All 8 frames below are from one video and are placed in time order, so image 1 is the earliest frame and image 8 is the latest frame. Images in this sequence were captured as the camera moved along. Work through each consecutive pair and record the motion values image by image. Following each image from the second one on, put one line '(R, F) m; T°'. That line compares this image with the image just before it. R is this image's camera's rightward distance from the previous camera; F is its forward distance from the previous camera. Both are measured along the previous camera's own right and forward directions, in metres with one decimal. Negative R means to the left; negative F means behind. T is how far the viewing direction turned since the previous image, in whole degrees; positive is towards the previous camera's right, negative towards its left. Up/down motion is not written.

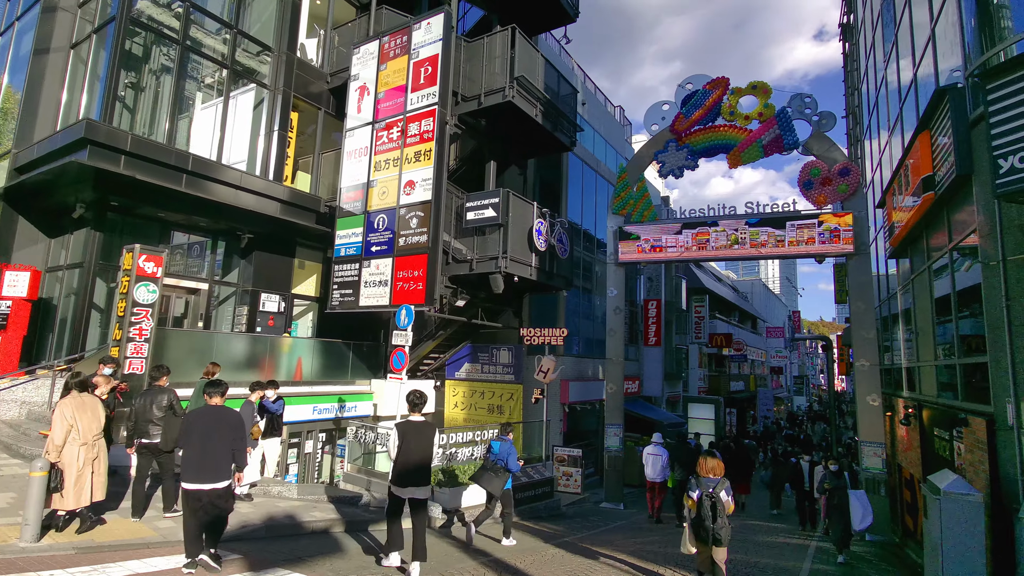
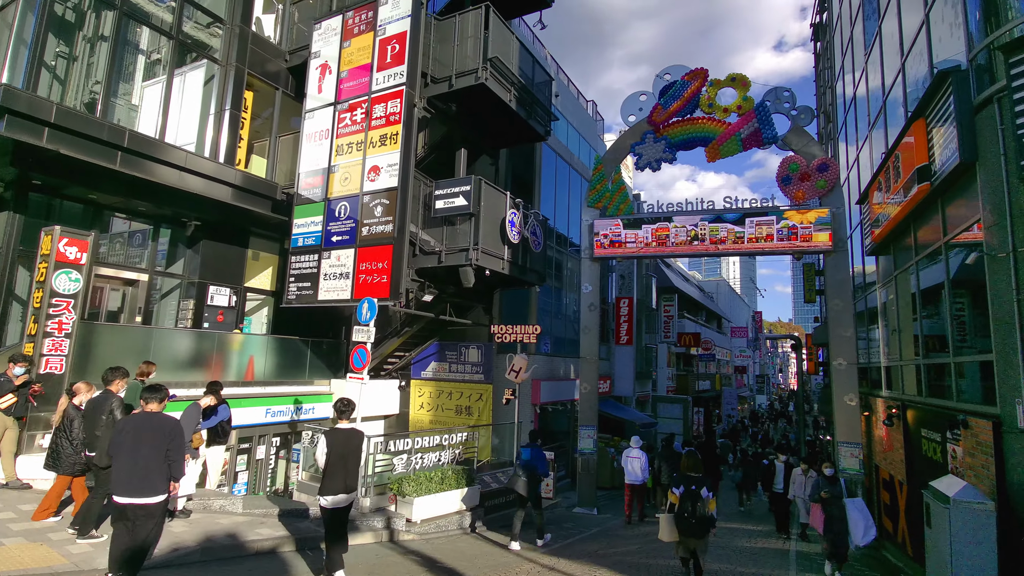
(-0.1, +0.8) m; +4°
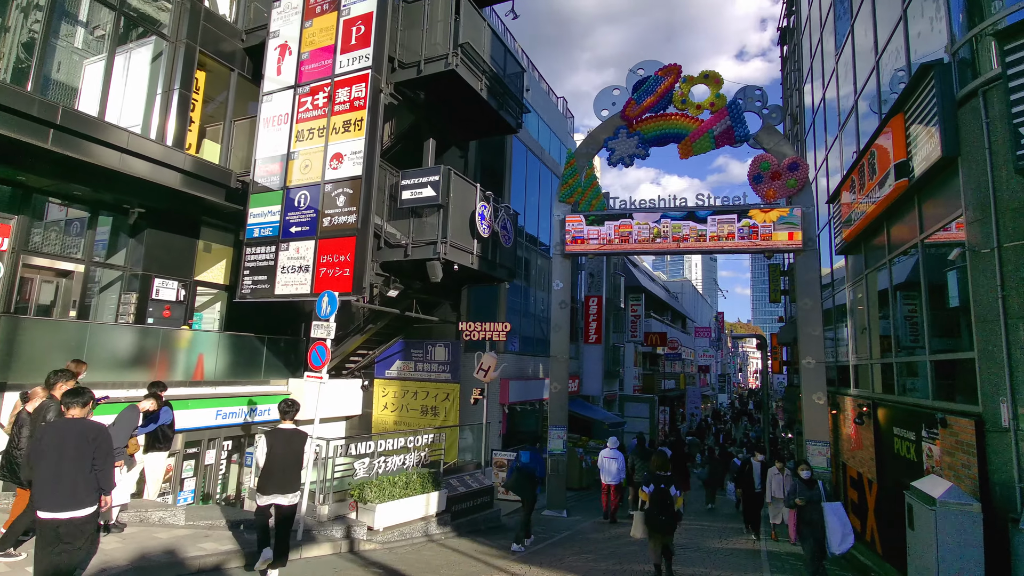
(-0.1, +0.5) m; +4°
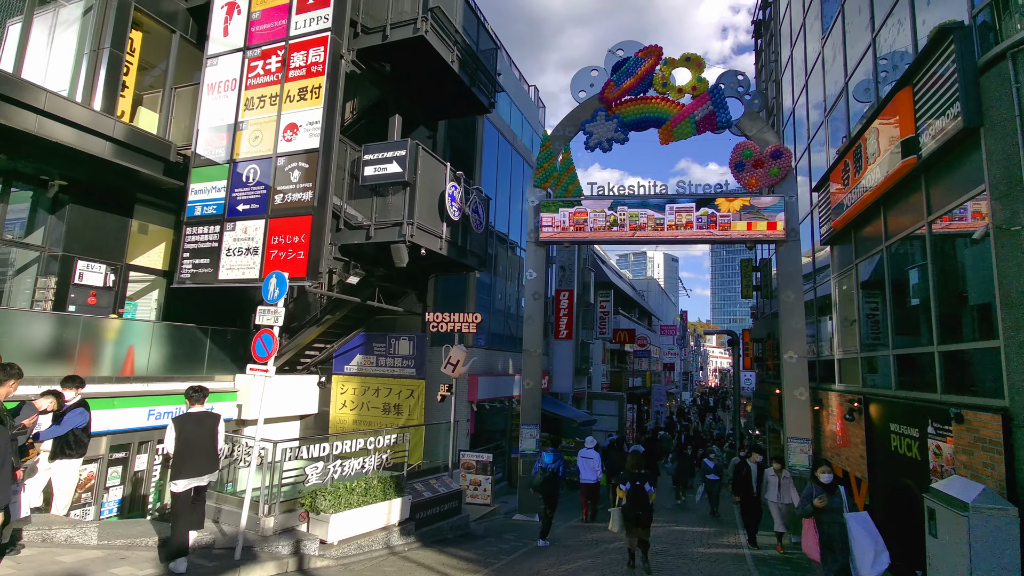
(-0.2, +0.9) m; +4°
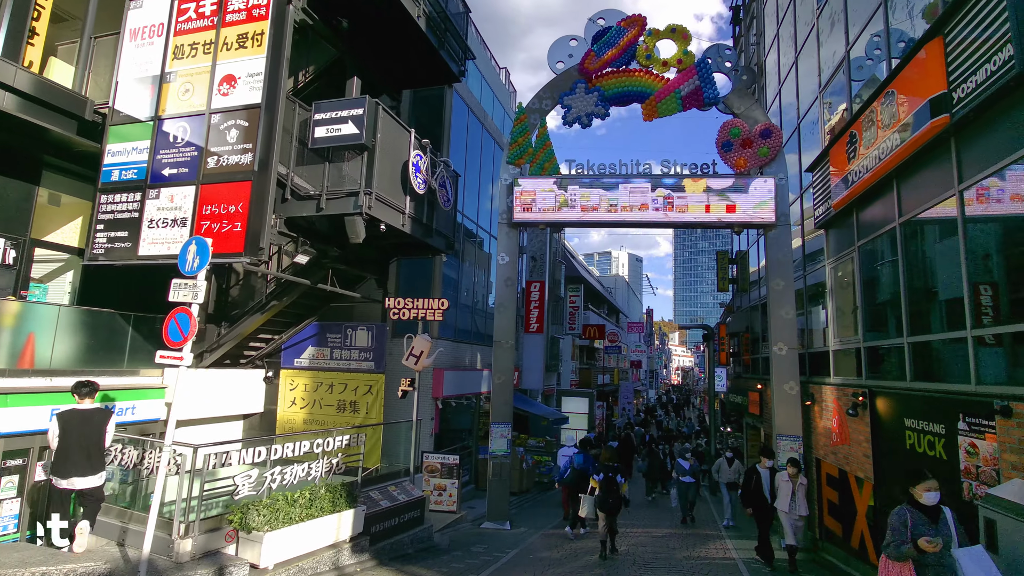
(-0.1, +1.2) m; +4°
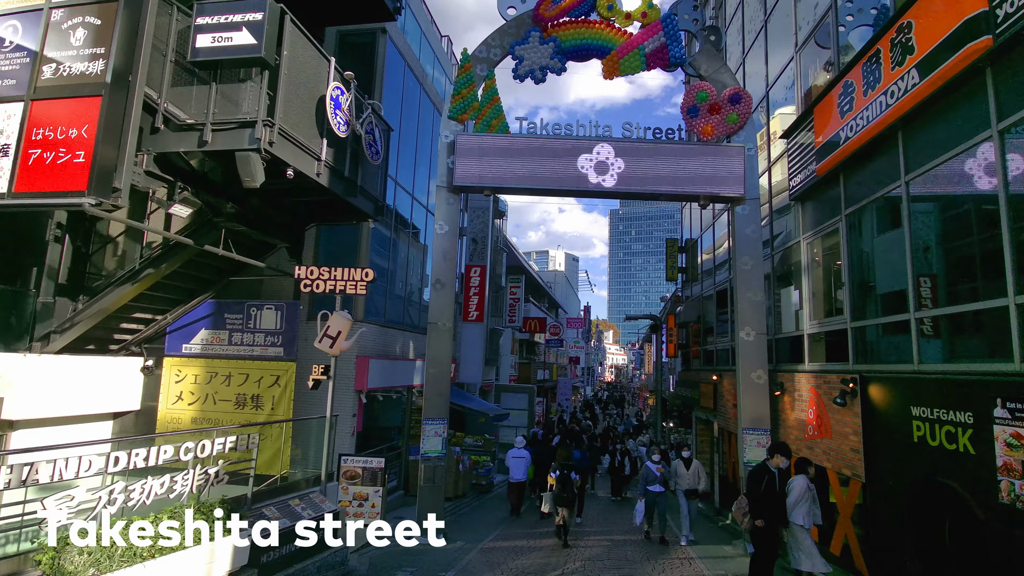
(0.0, +1.7) m; +7°
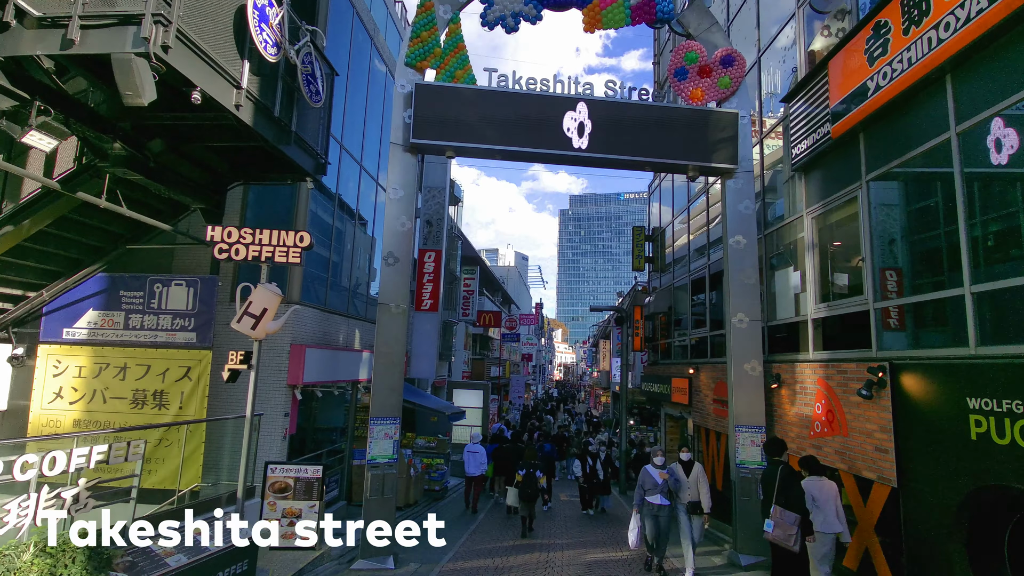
(-0.3, +1.5) m; +6°
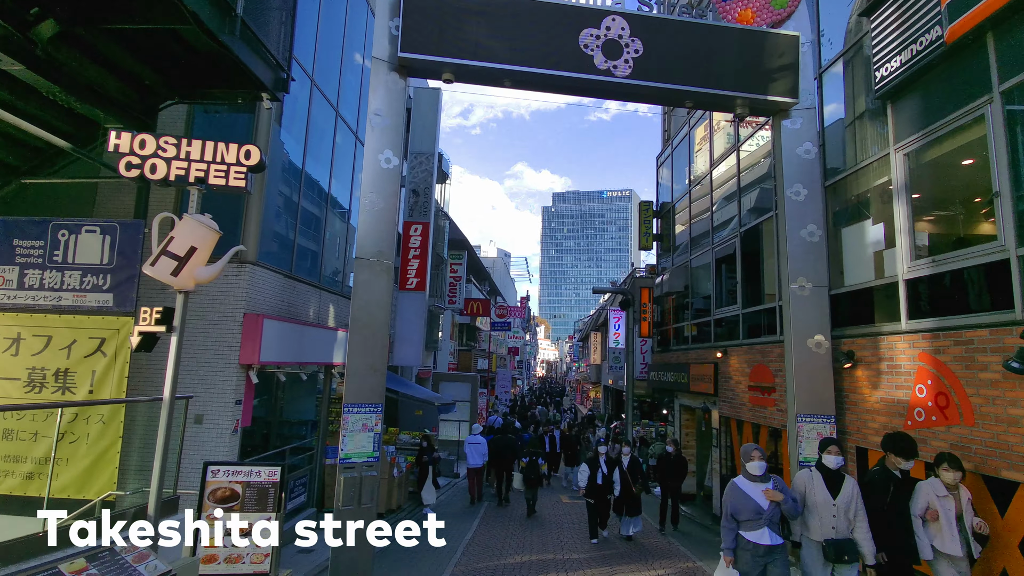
(-0.4, +1.9) m; +2°
